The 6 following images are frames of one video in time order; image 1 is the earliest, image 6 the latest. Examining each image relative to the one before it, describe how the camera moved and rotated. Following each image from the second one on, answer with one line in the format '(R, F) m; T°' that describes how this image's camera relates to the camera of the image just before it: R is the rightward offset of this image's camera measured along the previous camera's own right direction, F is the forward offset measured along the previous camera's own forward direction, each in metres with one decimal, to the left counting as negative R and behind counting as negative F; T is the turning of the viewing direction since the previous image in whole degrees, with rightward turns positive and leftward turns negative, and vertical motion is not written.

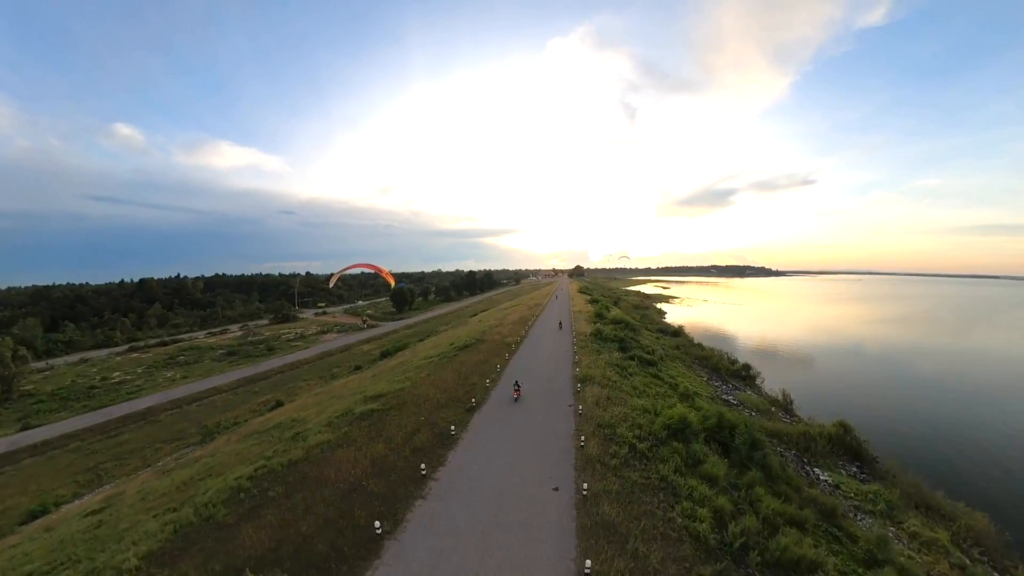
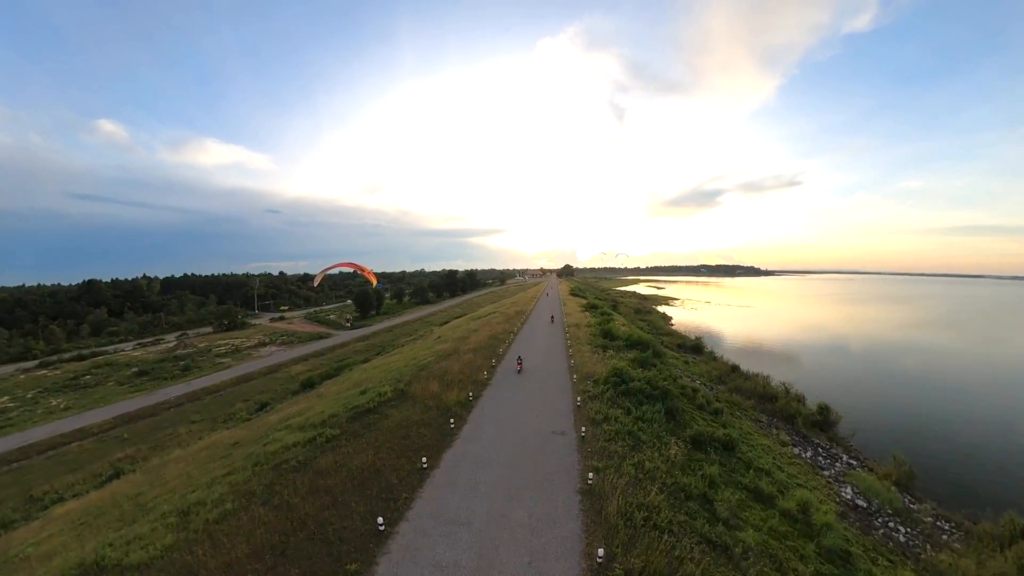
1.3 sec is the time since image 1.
(+1.3, +10.9) m; +1°
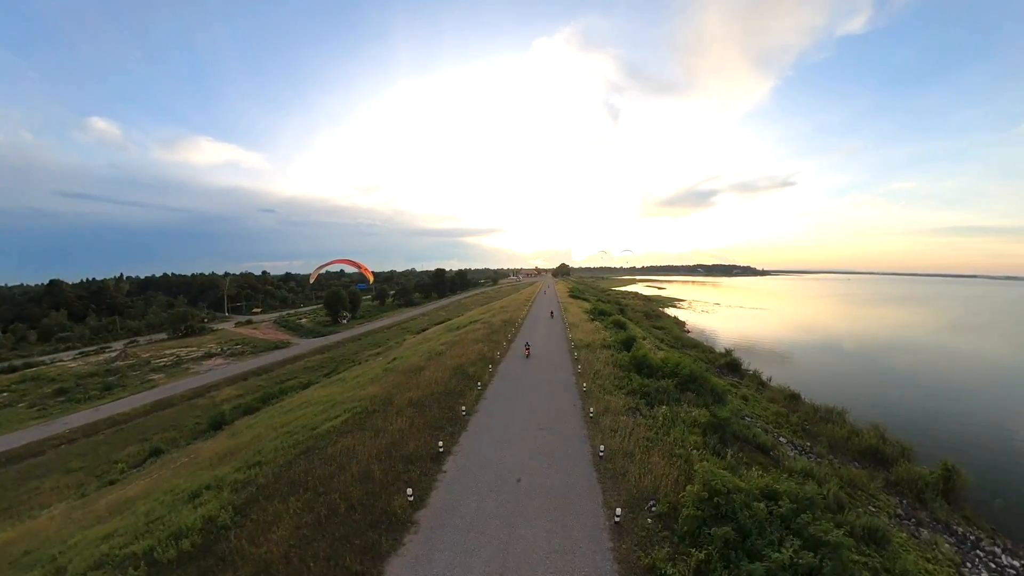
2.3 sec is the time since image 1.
(+0.5, +7.3) m; +1°
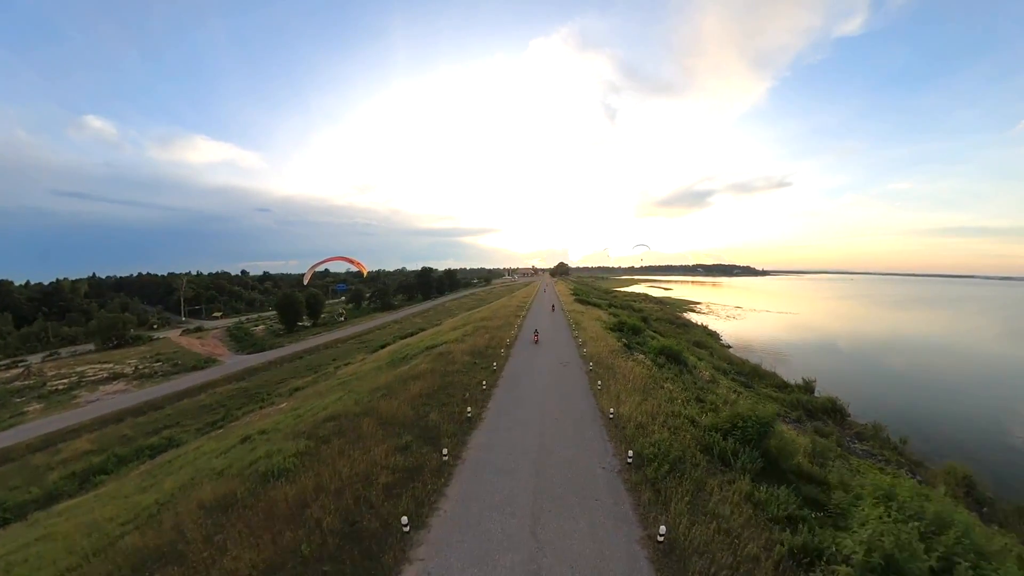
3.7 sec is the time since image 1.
(+0.6, +9.2) m; 0°
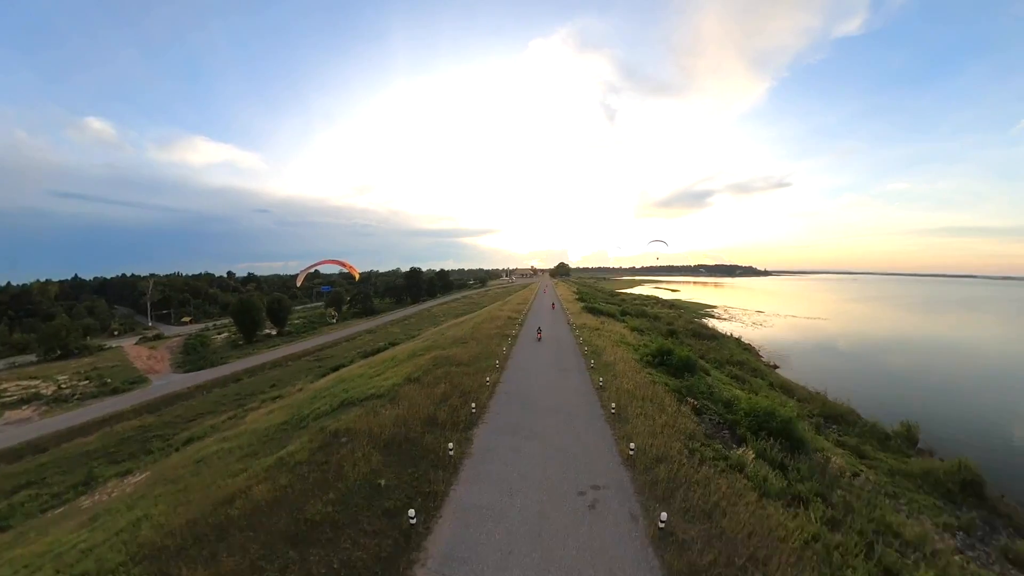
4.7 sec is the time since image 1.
(+0.5, +5.8) m; 0°
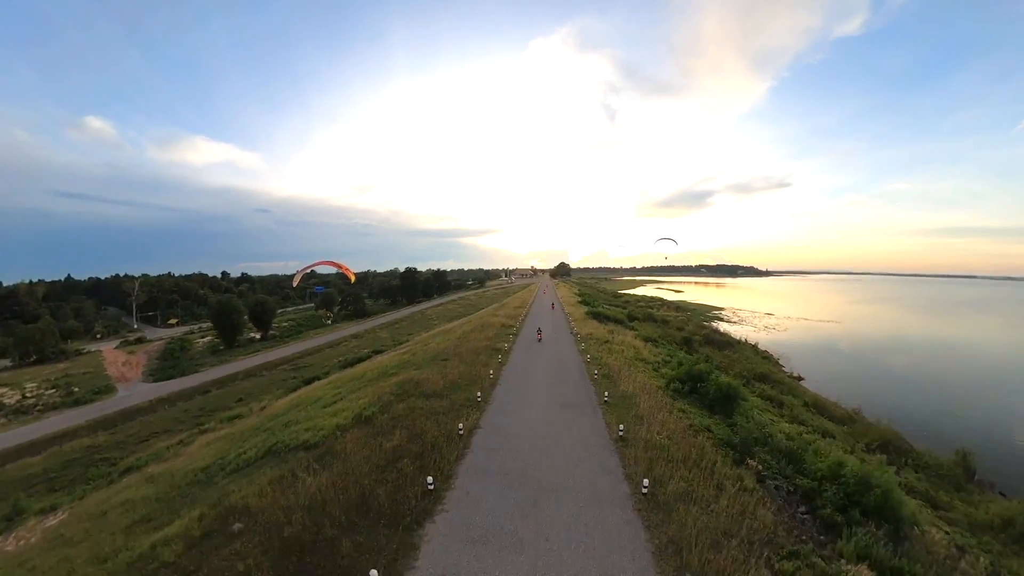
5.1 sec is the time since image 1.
(+0.2, +2.2) m; 0°
